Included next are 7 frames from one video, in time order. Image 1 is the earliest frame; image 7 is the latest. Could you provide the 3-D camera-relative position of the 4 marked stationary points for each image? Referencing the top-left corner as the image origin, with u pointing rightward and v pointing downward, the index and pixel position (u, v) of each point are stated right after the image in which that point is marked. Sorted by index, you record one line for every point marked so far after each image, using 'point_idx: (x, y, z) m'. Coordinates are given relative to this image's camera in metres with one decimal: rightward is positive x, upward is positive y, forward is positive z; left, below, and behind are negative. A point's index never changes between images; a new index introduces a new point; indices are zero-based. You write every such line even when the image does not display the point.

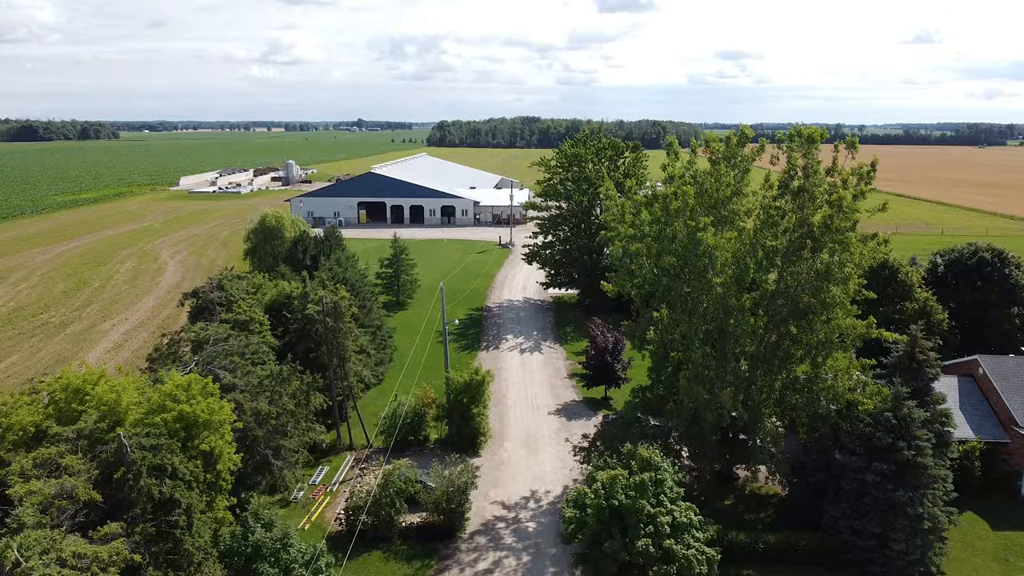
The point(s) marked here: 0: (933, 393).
0: (+8.7, -2.2, +16.7) m
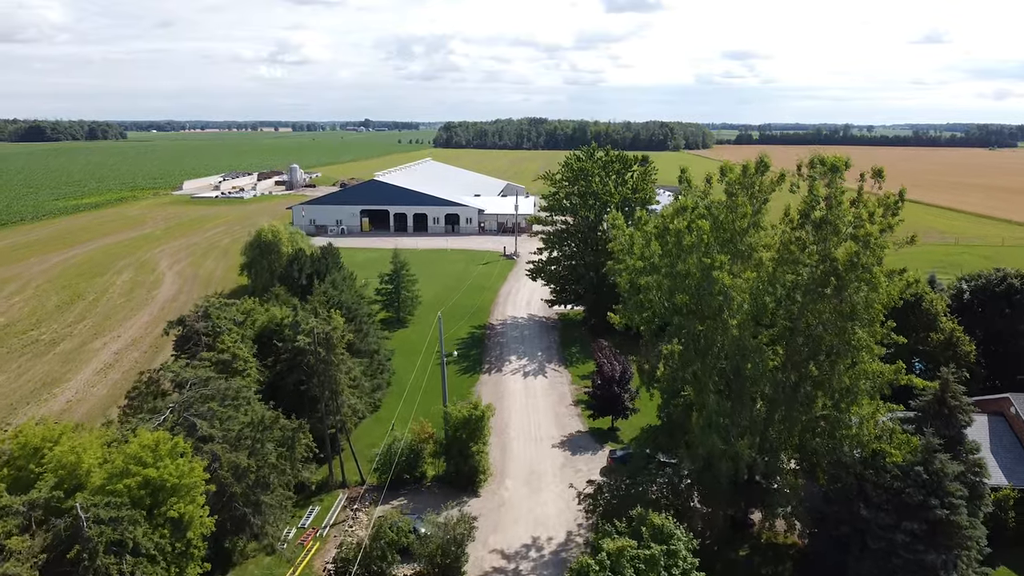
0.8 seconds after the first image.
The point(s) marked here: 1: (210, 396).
0: (+8.7, -2.9, +15.5) m
1: (-5.7, -2.0, +15.2) m
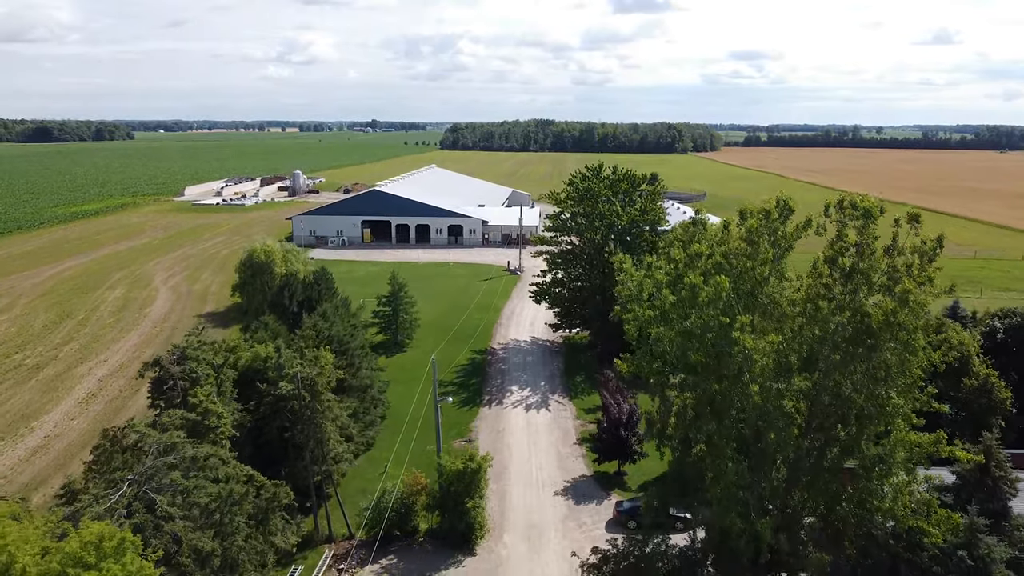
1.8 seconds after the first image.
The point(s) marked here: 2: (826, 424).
0: (+8.6, -4.0, +13.9) m
1: (-5.8, -3.0, +13.8) m
2: (+5.6, -2.4, +14.5) m
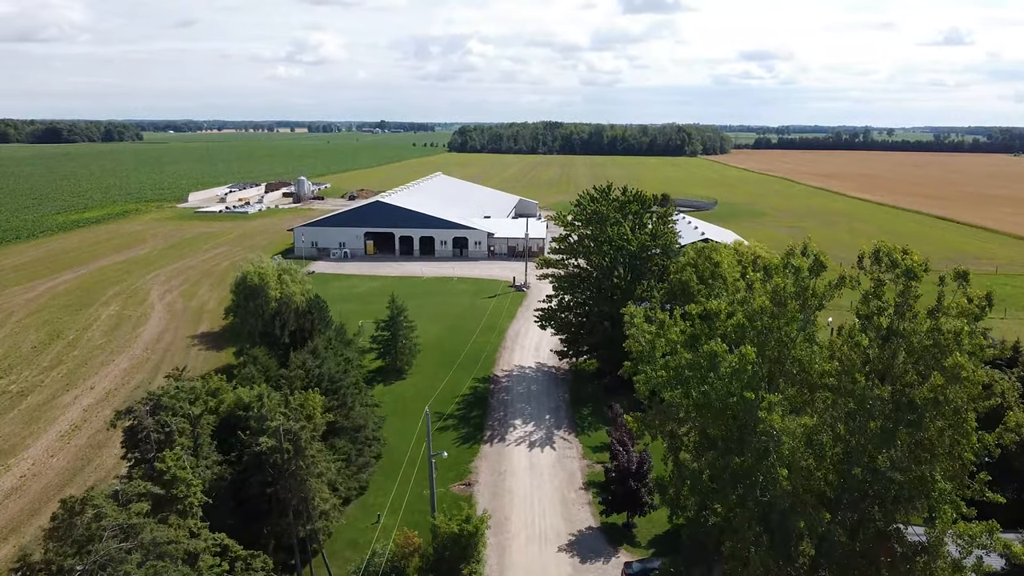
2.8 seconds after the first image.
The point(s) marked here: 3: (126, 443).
0: (+8.6, -5.0, +12.4) m
1: (-5.8, -4.0, +12.4) m
2: (+5.6, -3.5, +13.0) m
3: (-8.5, -3.4, +17.8) m
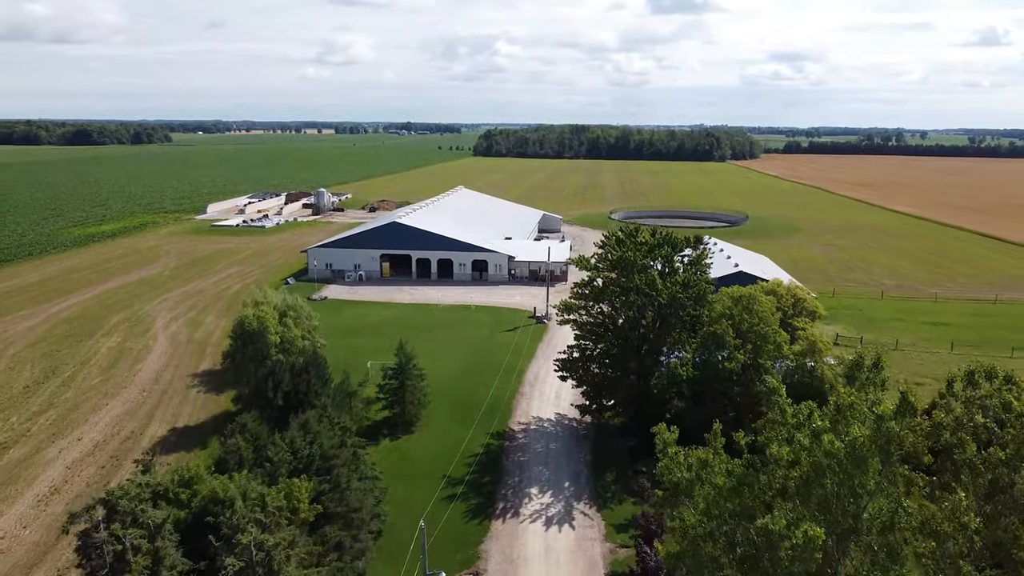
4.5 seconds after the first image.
0: (+8.6, -6.8, +9.5) m
1: (-5.8, -5.7, +10.0) m
2: (+5.6, -5.3, +10.2) m
3: (-8.4, -5.1, +15.5) m
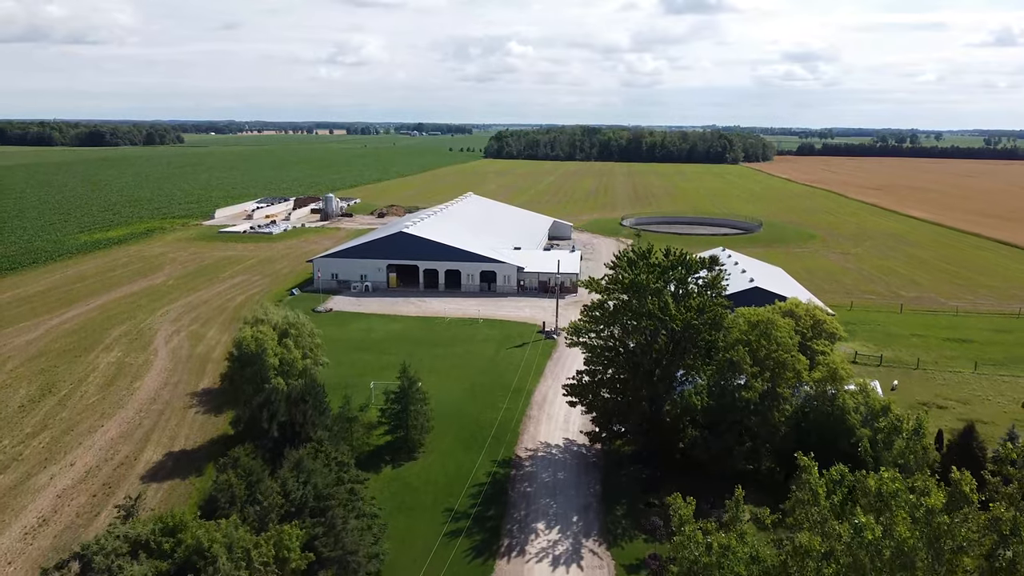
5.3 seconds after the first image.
0: (+8.5, -7.7, +8.2) m
1: (-5.9, -6.5, +8.9) m
2: (+5.6, -6.1, +9.0) m
3: (-8.3, -5.9, +14.5) m
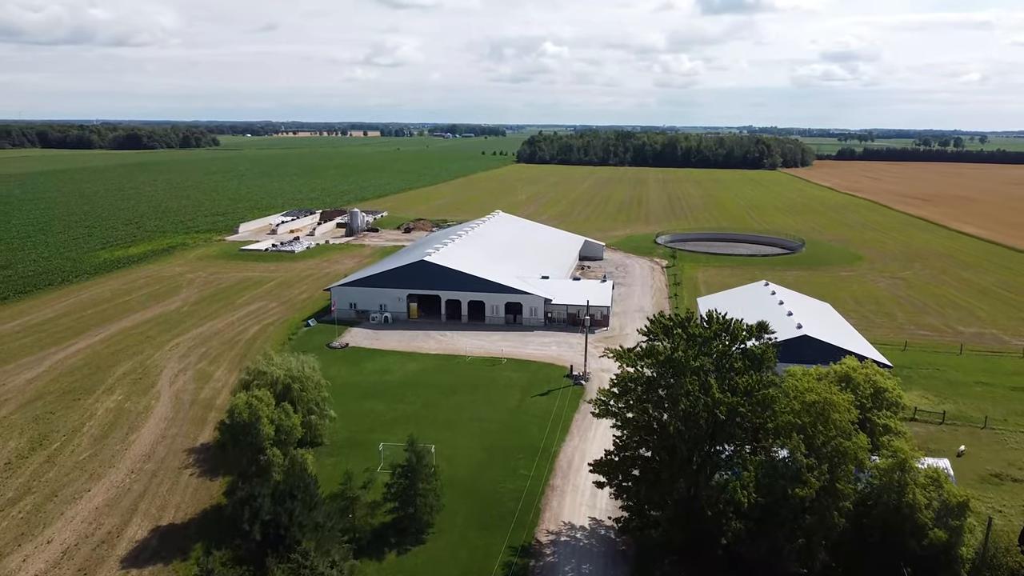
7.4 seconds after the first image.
0: (+8.3, -9.9, +4.7) m
1: (-6.0, -8.5, +6.0) m
2: (+5.4, -8.3, +5.6) m
3: (-8.3, -7.9, +11.7) m
